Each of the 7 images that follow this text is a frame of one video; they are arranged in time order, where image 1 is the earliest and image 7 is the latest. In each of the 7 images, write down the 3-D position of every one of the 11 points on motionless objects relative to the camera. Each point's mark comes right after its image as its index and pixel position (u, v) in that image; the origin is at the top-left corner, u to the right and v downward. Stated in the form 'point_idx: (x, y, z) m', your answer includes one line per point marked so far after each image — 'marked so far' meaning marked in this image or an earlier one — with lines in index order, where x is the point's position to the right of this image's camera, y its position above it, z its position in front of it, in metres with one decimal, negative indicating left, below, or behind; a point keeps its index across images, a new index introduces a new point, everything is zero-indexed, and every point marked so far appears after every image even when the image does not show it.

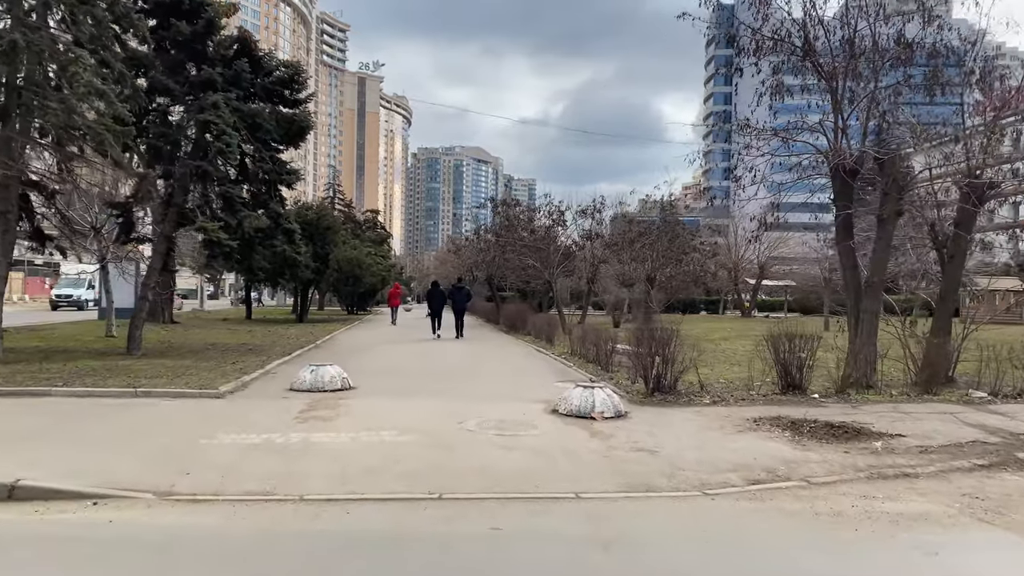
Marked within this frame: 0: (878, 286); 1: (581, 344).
0: (+5.4, 0.0, +12.1) m
1: (+1.5, -1.2, +17.6) m
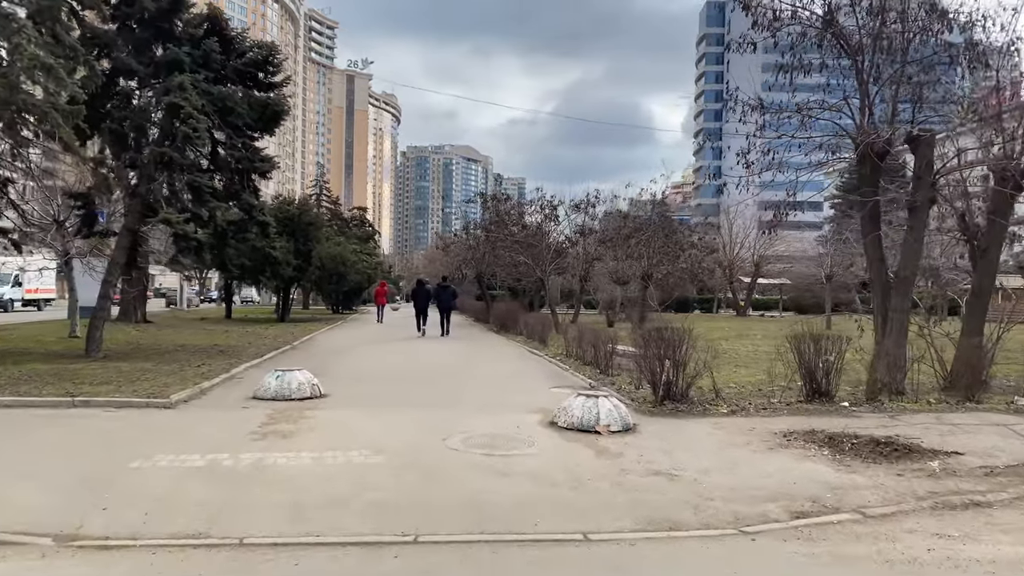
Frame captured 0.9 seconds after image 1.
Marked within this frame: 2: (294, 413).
0: (+5.3, +0.1, +10.9) m
1: (+1.3, -1.1, +16.3) m
2: (-2.4, -1.4, +9.1) m
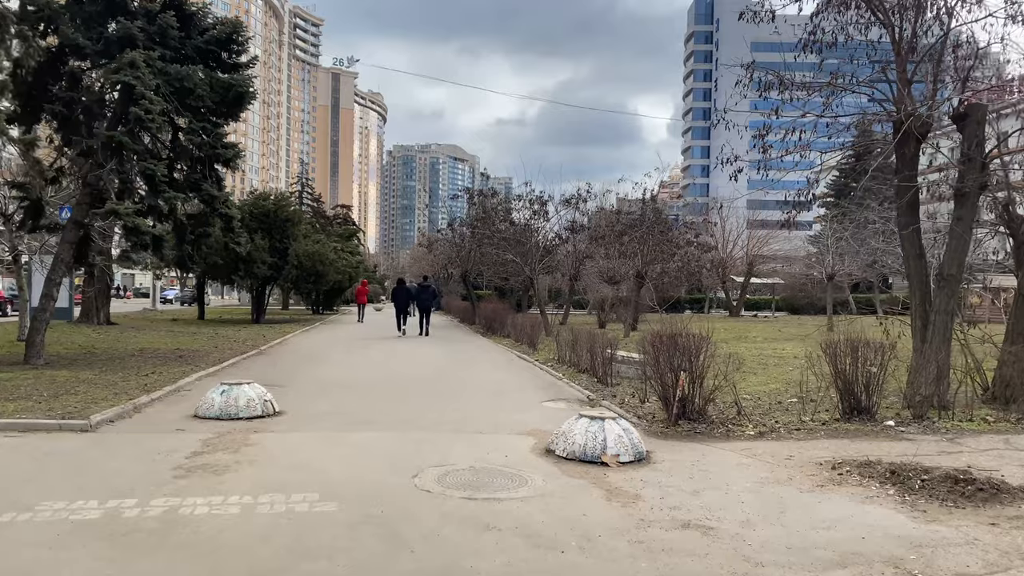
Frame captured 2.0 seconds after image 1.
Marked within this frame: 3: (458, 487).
0: (+5.1, +0.1, +9.5) m
1: (+1.0, -1.1, +14.9) m
2: (-2.5, -1.4, +7.5) m
3: (-0.4, -1.4, +5.8) m
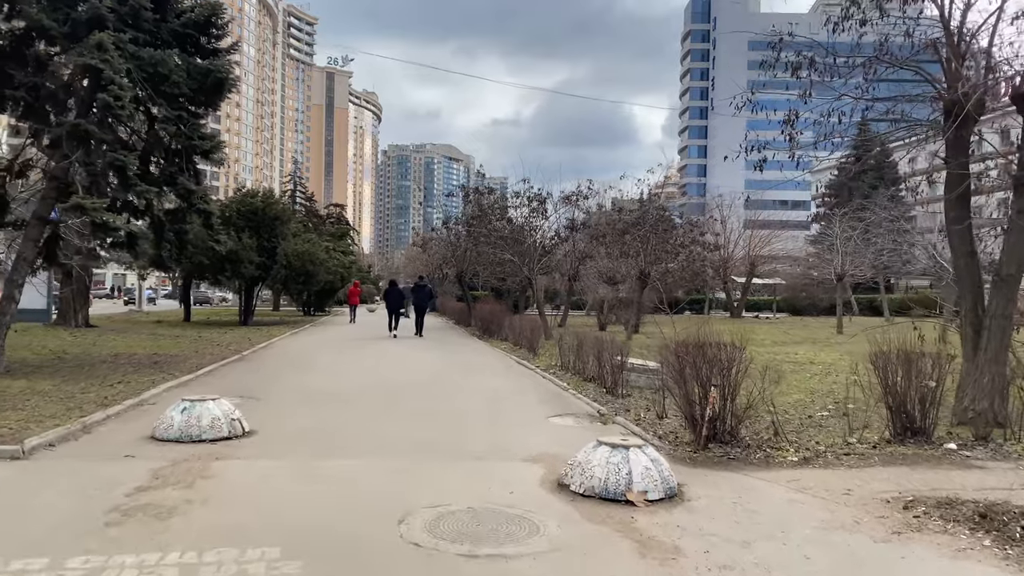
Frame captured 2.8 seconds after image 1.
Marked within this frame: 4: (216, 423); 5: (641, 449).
0: (+5.1, +0.1, +8.5) m
1: (+1.0, -1.1, +13.8) m
2: (-2.5, -1.4, +6.4) m
3: (-0.3, -1.4, +4.7) m
4: (-2.7, -1.2, +7.5) m
5: (+0.9, -1.1, +5.8) m
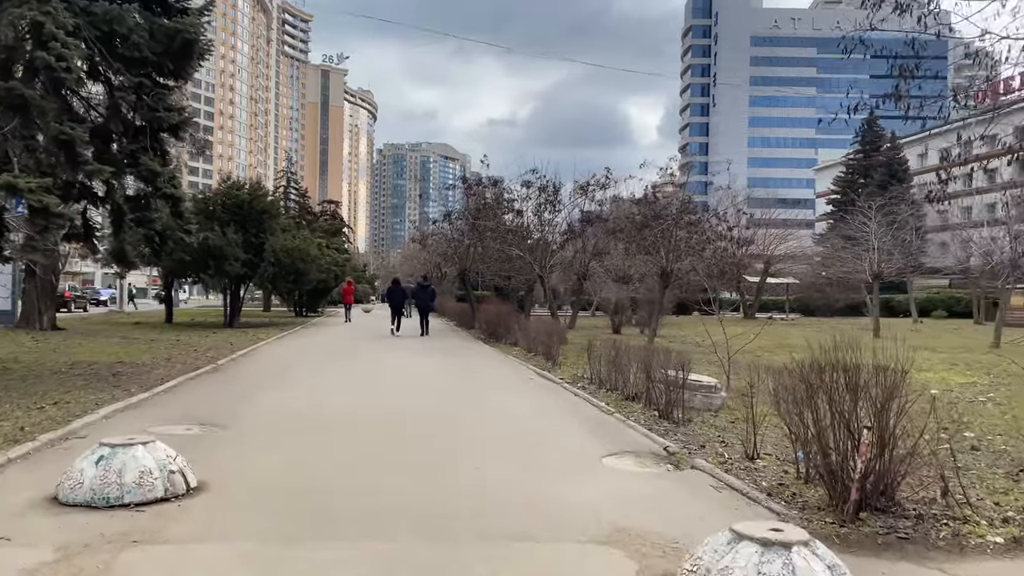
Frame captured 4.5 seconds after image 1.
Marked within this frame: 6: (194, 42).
0: (+5.5, +0.1, +6.3) m
1: (+1.4, -1.1, +11.6) m
2: (-2.1, -1.4, +4.2) m
3: (0.0, -1.4, +2.5) m
4: (-2.3, -1.2, +5.2) m
5: (+1.3, -1.1, +3.5) m
6: (-5.2, +4.0, +13.5) m
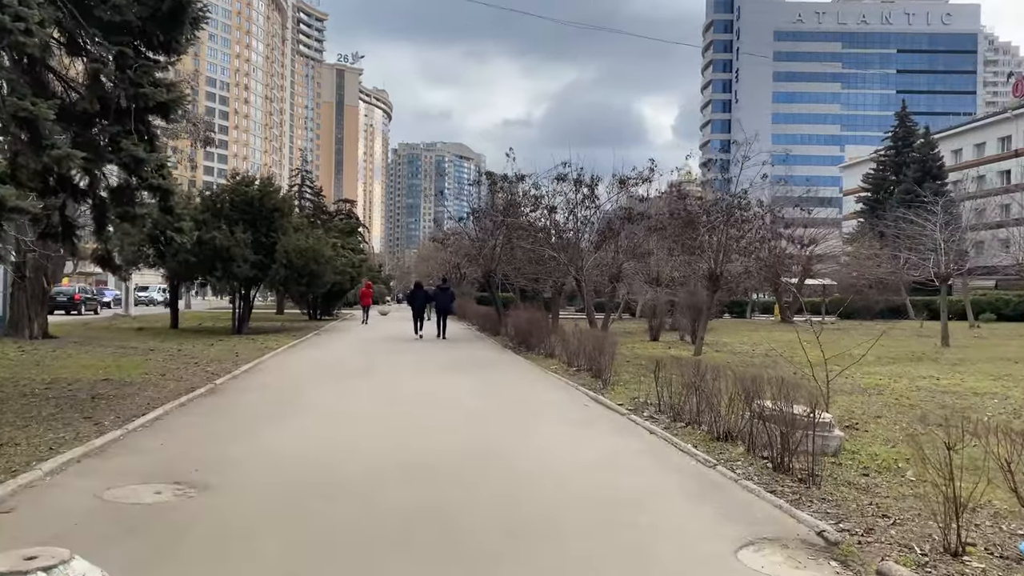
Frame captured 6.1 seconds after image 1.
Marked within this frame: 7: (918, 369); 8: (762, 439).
0: (+6.1, 0.0, +4.1) m
1: (+2.0, -1.2, +9.4) m
2: (-1.6, -1.5, +2.1) m
3: (+0.5, -1.5, +0.4) m
4: (-1.8, -1.3, +3.1) m
5: (+1.8, -1.2, +1.4) m
6: (-4.5, +3.9, +11.5) m
7: (+8.1, -1.6, +16.8) m
8: (+2.3, -1.4, +7.6) m
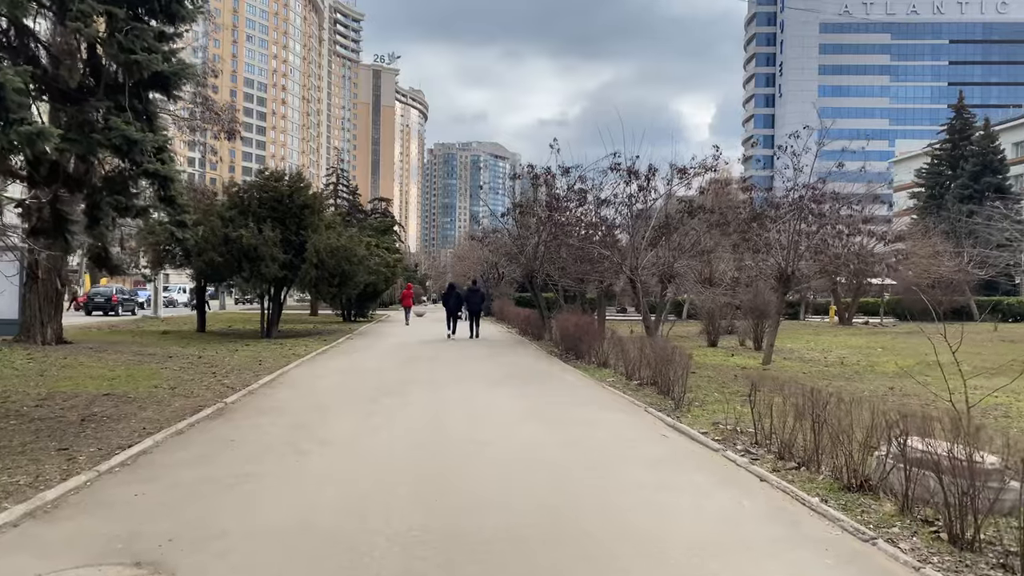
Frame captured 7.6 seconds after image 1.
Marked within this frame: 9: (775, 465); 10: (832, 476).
0: (+6.4, -0.1, +1.9) m
1: (+2.6, -1.3, +7.5) m
2: (-1.3, -1.5, +0.3) m
3: (+0.7, -1.6, -1.5) m
4: (-1.4, -1.4, +1.4) m
5: (+2.0, -1.3, -0.5) m
6: (-3.8, +3.8, +9.8) m
7: (+9.1, -1.6, +14.6) m
8: (+2.8, -1.4, +5.6) m
9: (+2.4, -1.6, +7.5) m
10: (+2.6, -1.5, +6.8) m
